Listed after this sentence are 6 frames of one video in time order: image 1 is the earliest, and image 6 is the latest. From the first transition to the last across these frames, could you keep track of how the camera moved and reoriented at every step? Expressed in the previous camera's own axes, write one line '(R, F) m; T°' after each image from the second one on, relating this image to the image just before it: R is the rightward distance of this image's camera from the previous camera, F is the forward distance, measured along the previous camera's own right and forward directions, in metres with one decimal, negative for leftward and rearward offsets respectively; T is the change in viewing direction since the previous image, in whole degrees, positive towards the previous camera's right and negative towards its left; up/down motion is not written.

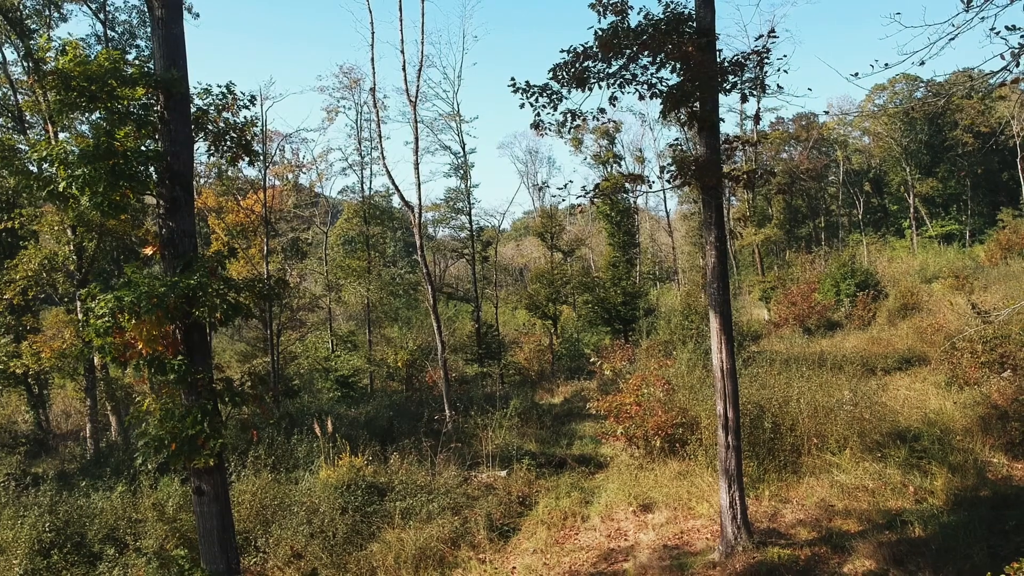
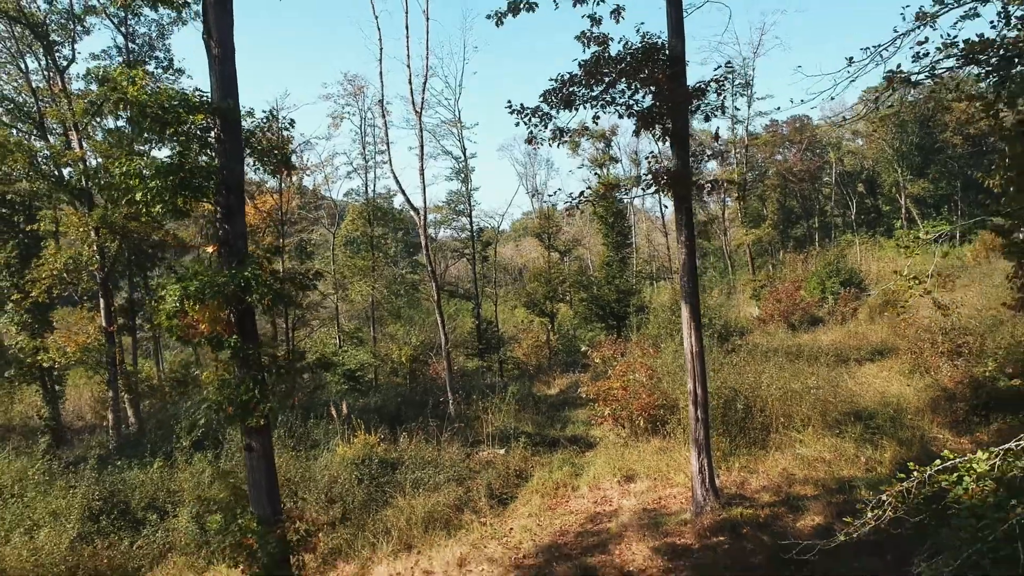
(0.0, -0.9) m; 0°
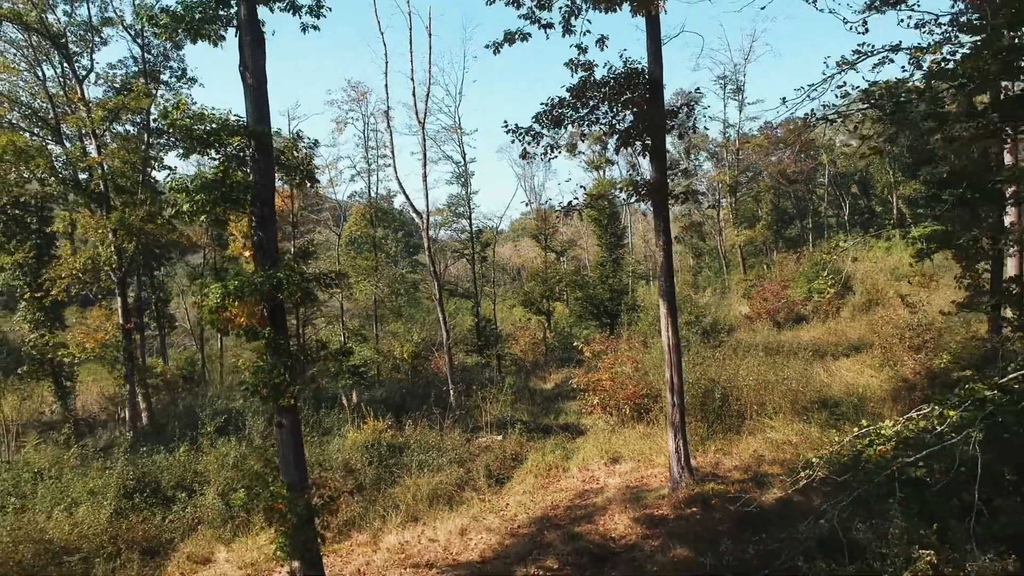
(0.0, -0.8) m; 0°
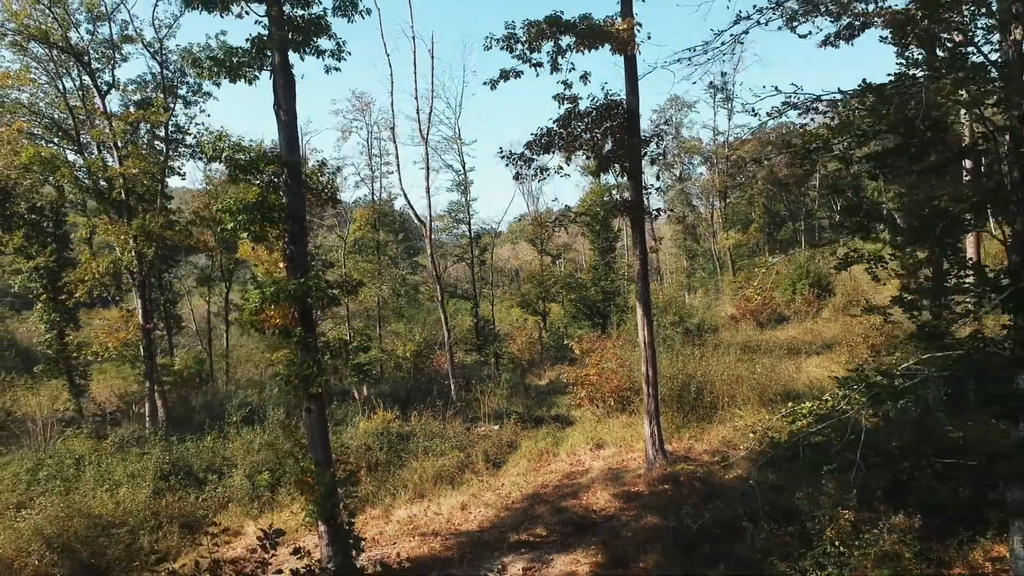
(0.0, -1.0) m; 0°
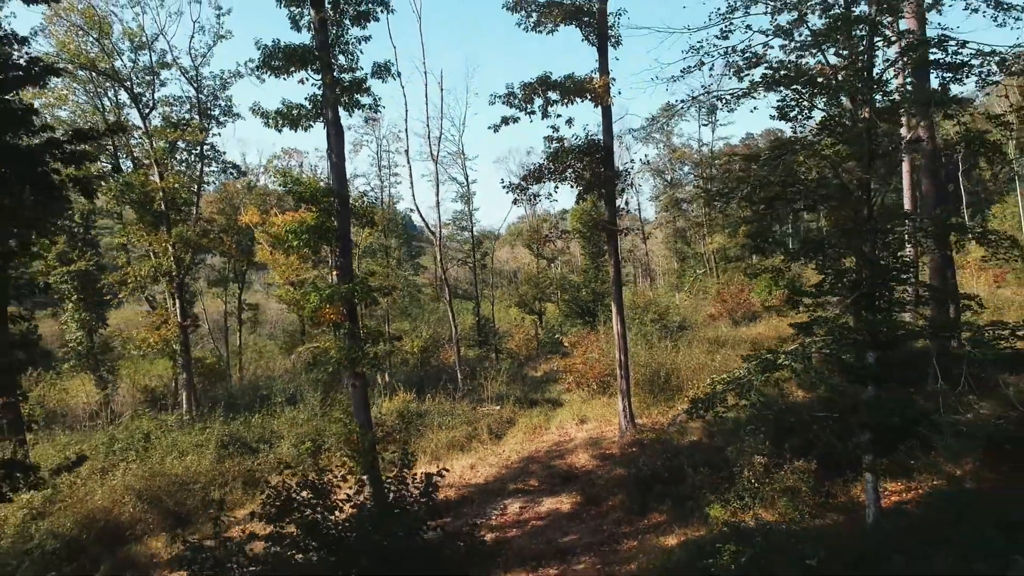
(0.0, -2.0) m; 0°
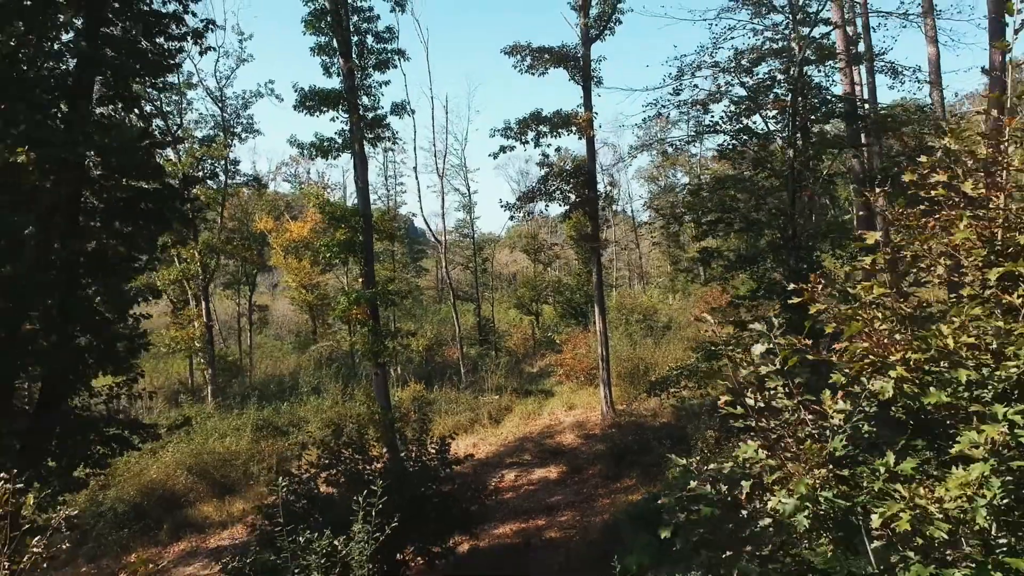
(0.0, -1.7) m; 0°
